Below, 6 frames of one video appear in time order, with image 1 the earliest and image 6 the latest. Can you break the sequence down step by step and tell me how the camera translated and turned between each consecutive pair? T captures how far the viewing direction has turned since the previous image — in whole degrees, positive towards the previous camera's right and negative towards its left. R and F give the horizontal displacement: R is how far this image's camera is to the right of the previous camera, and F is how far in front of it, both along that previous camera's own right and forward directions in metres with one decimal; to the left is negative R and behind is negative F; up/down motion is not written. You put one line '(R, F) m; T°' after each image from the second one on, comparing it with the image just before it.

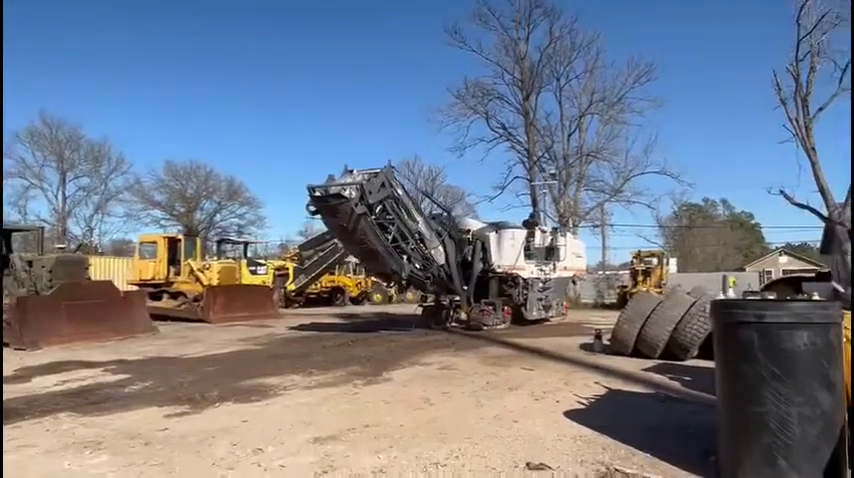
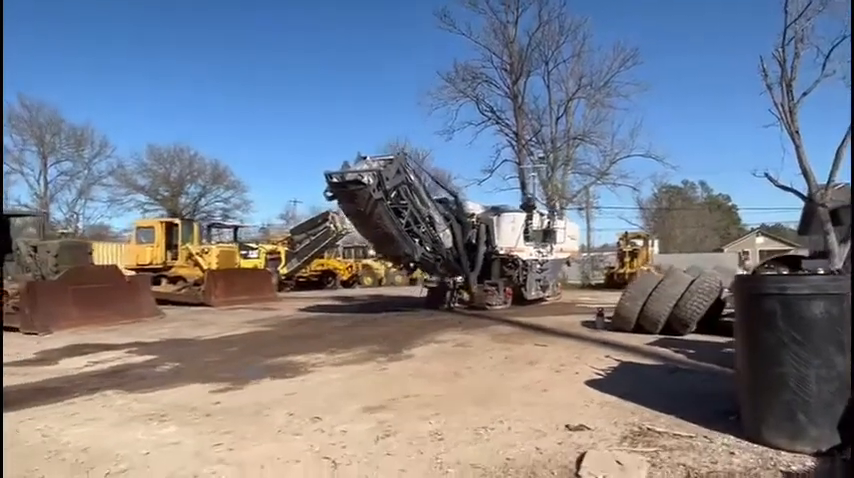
(-0.5, -0.4) m; +1°
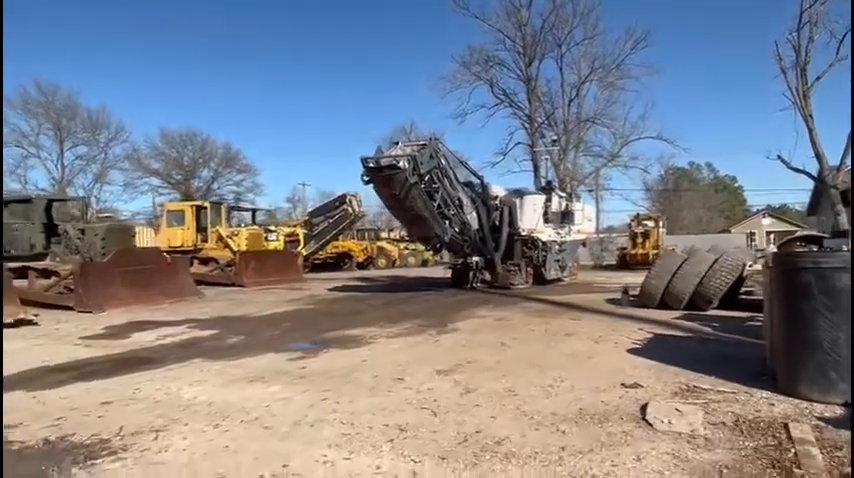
(-0.5, -0.8) m; 0°
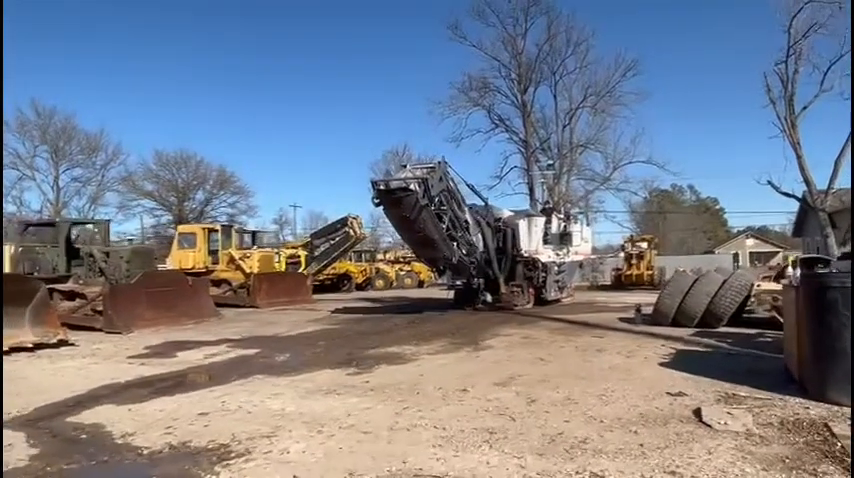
(-0.7, -0.7) m; +1°
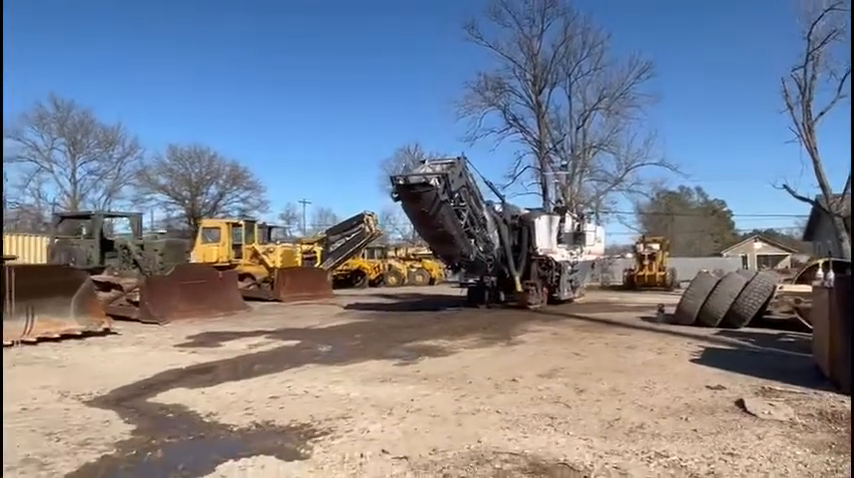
(-0.5, -0.4) m; 0°
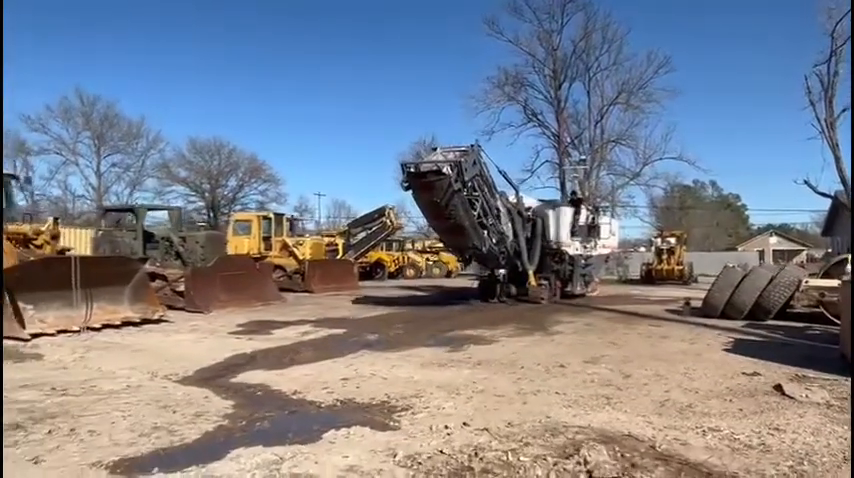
(-0.5, -0.6) m; -1°
